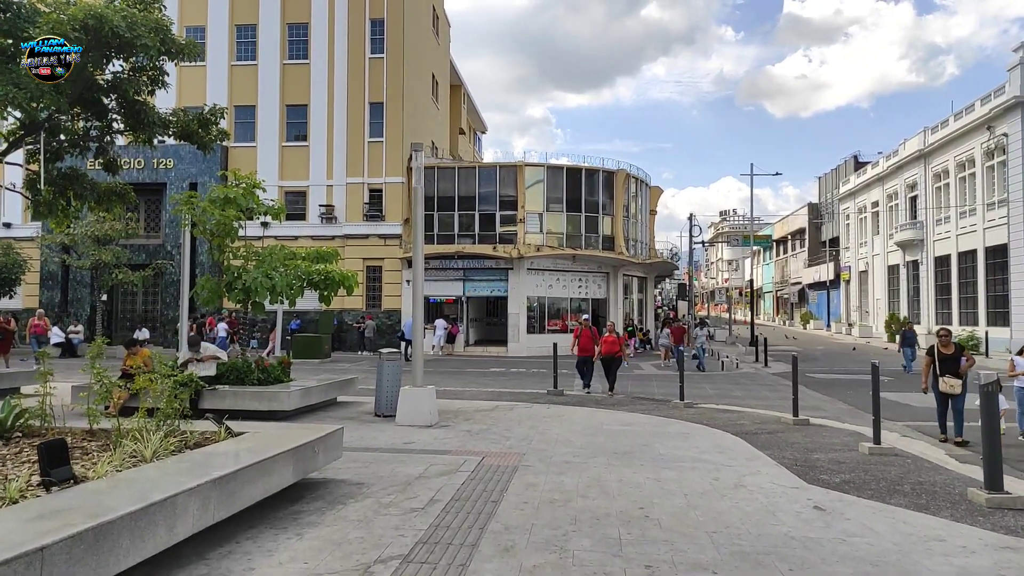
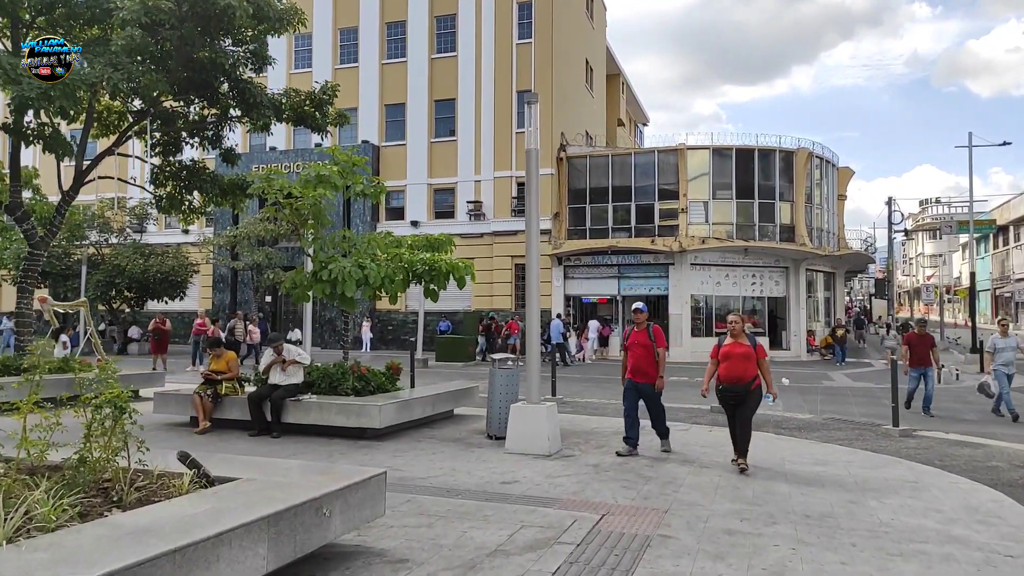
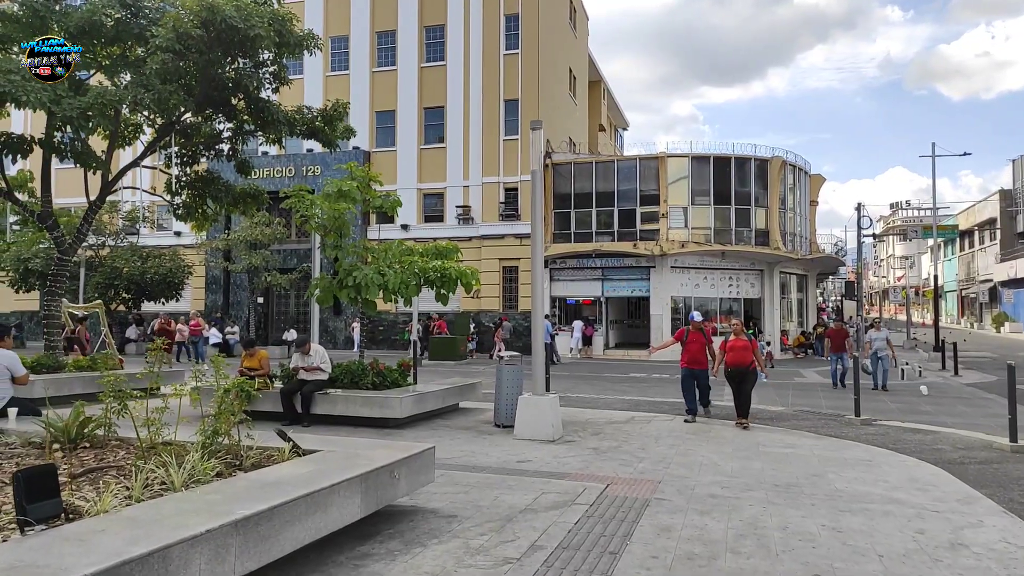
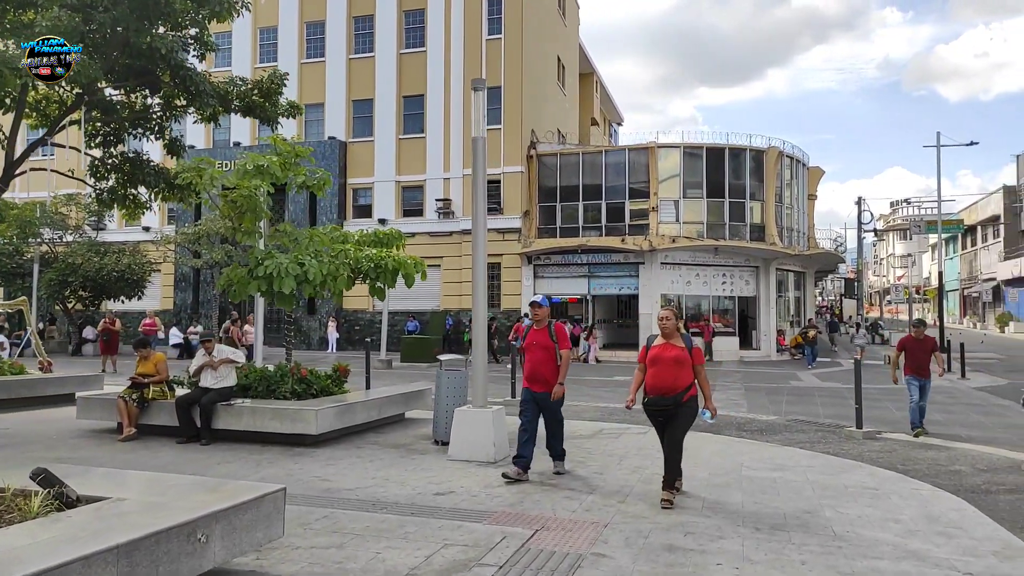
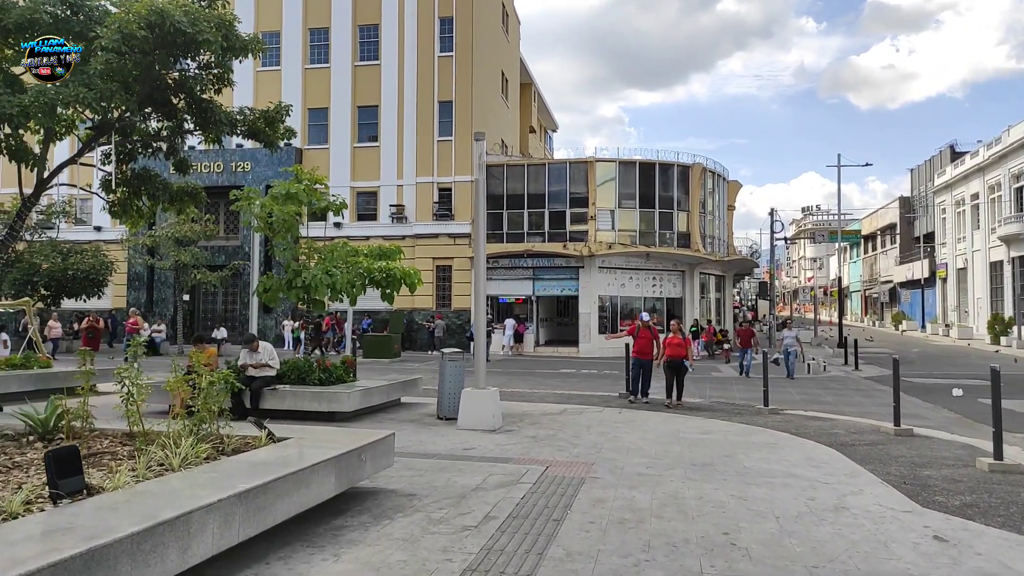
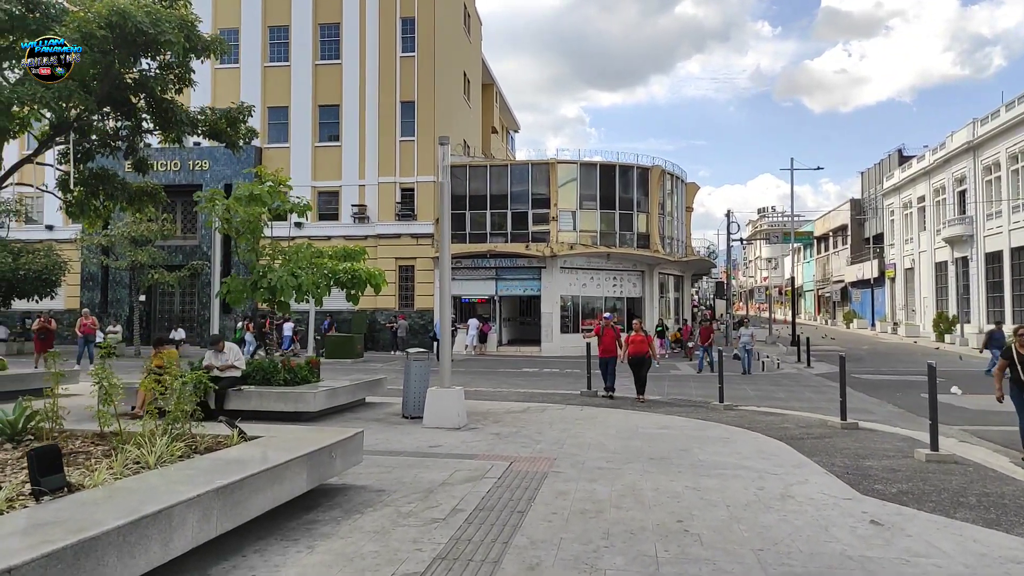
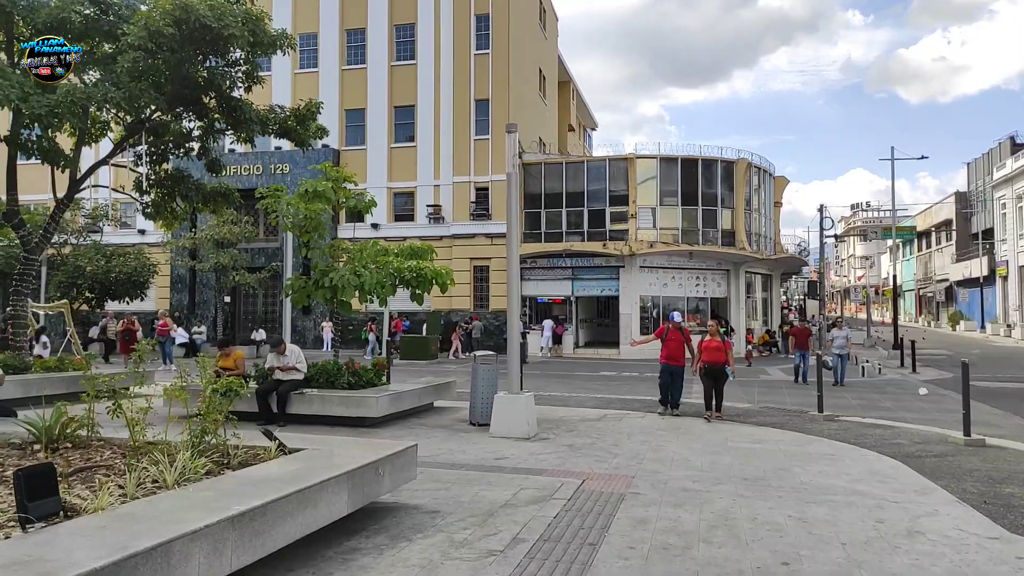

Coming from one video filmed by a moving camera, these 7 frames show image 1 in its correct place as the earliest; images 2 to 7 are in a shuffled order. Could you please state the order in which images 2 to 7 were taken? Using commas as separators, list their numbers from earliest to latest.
6, 5, 7, 3, 2, 4
